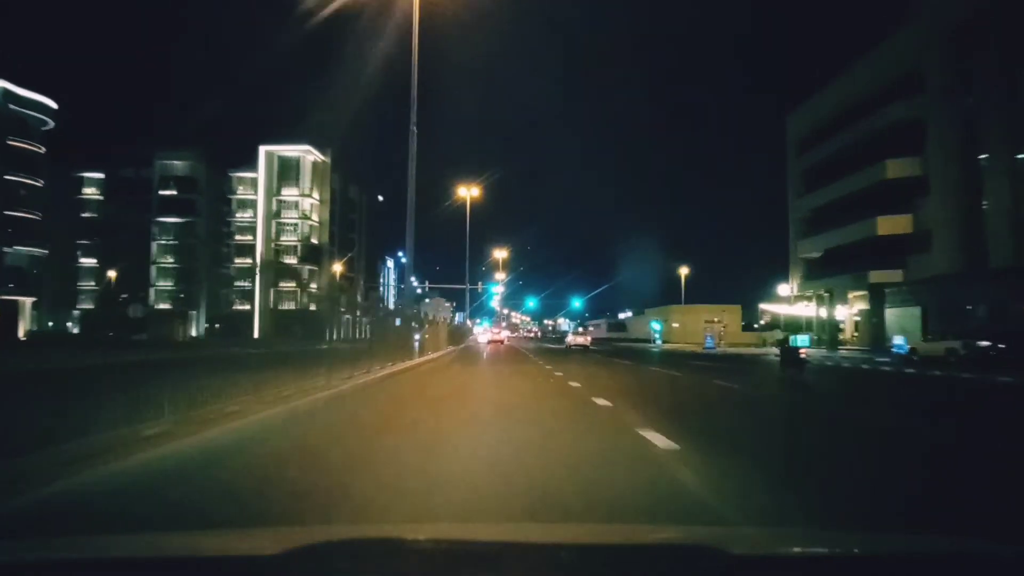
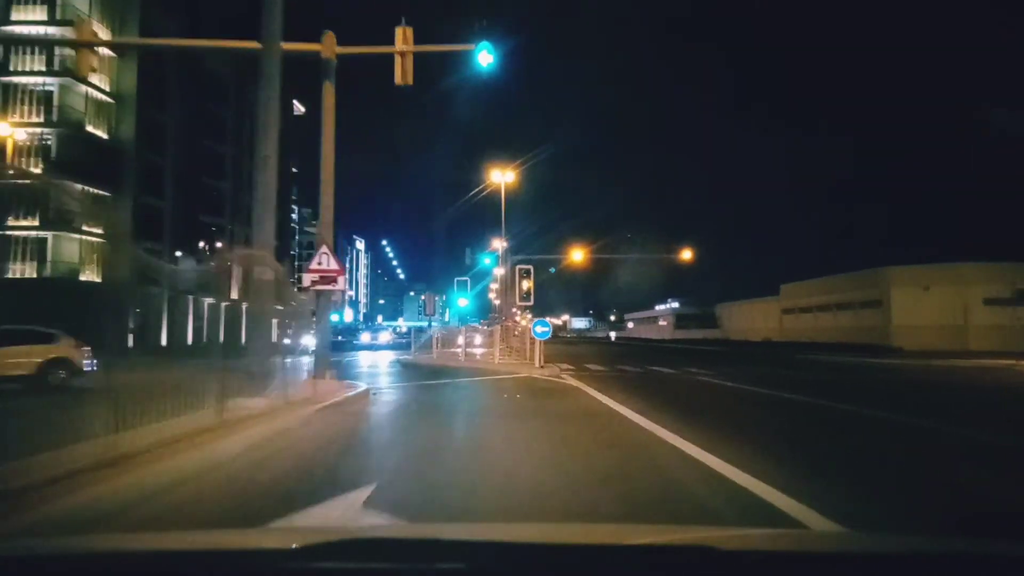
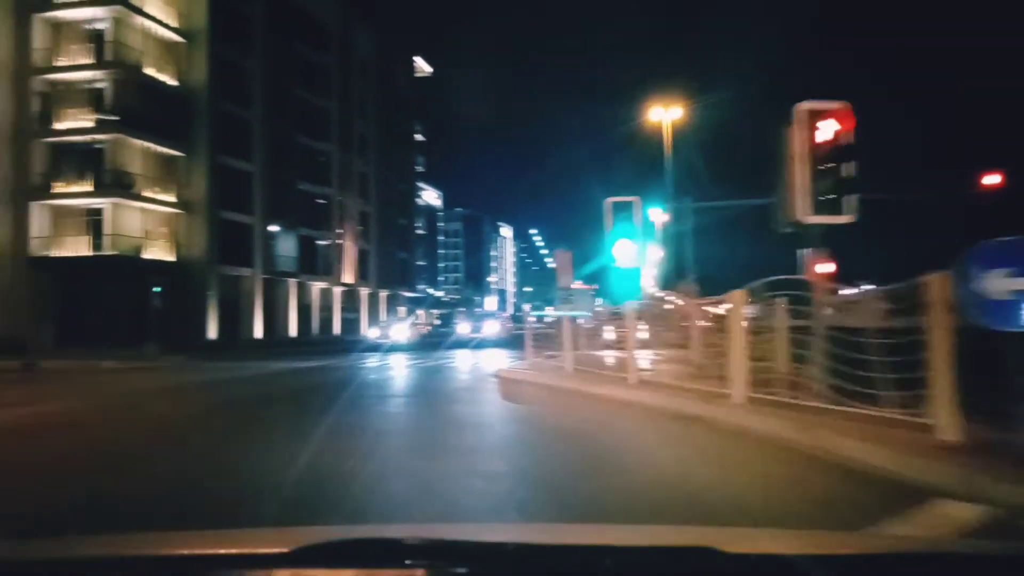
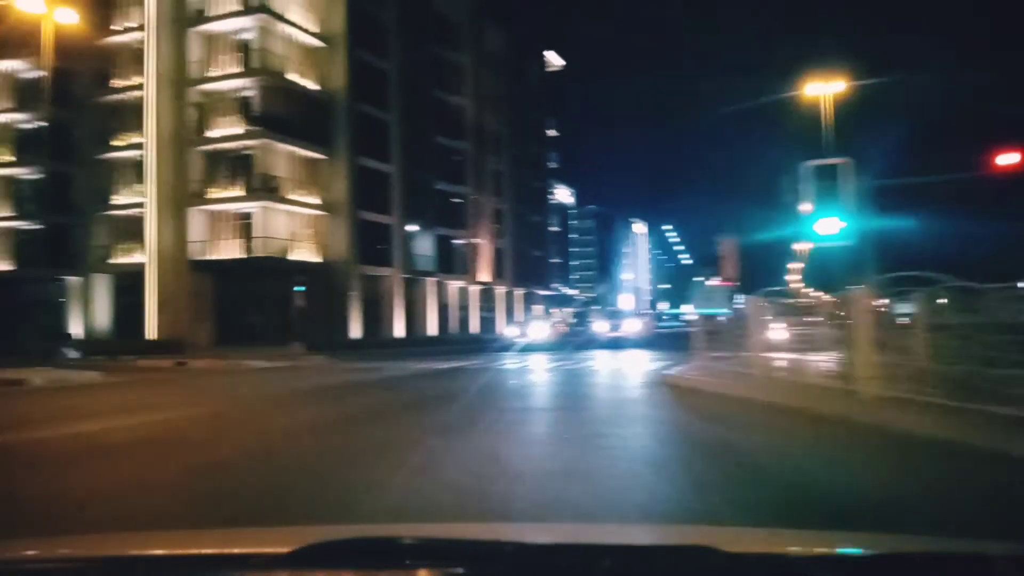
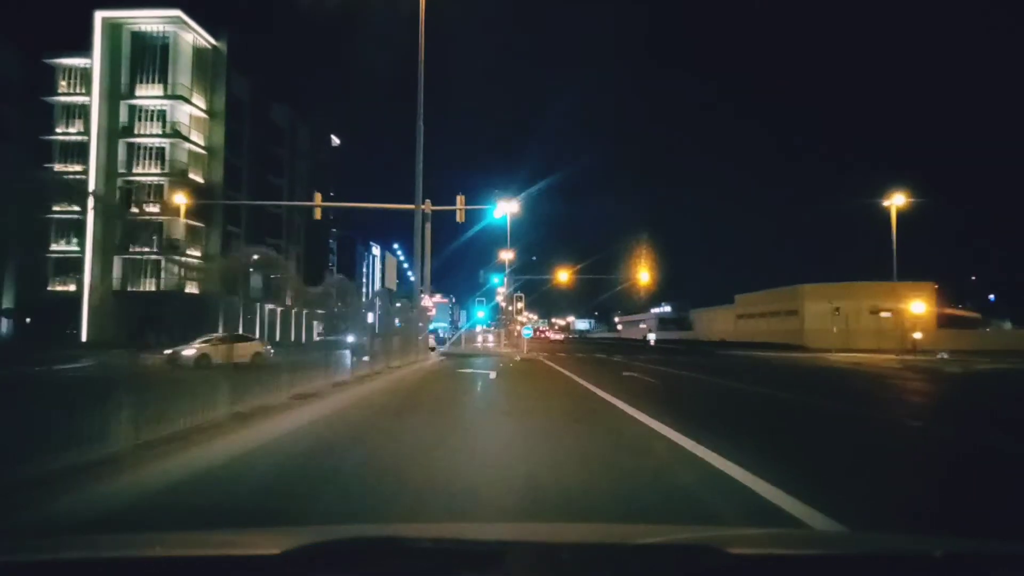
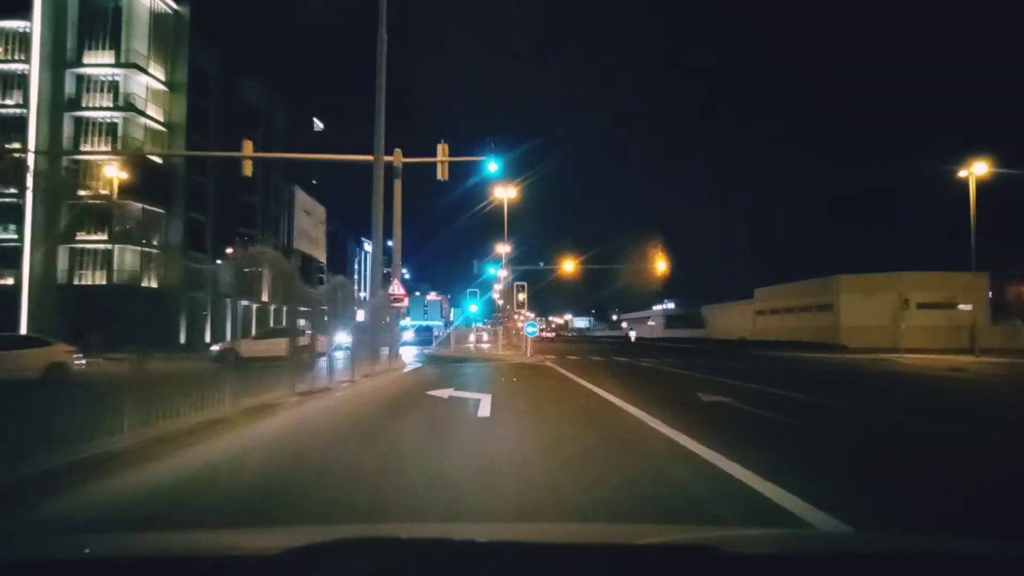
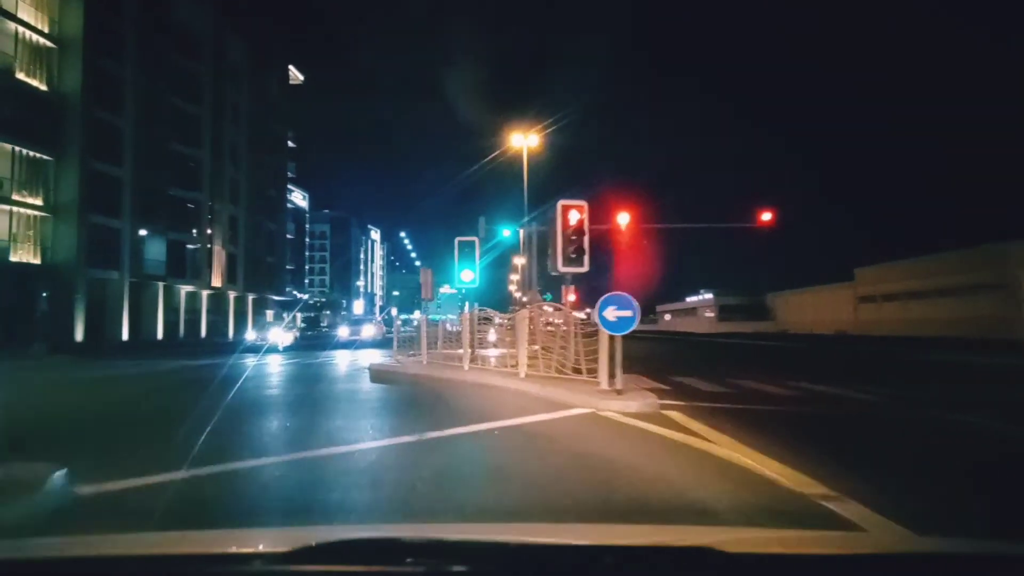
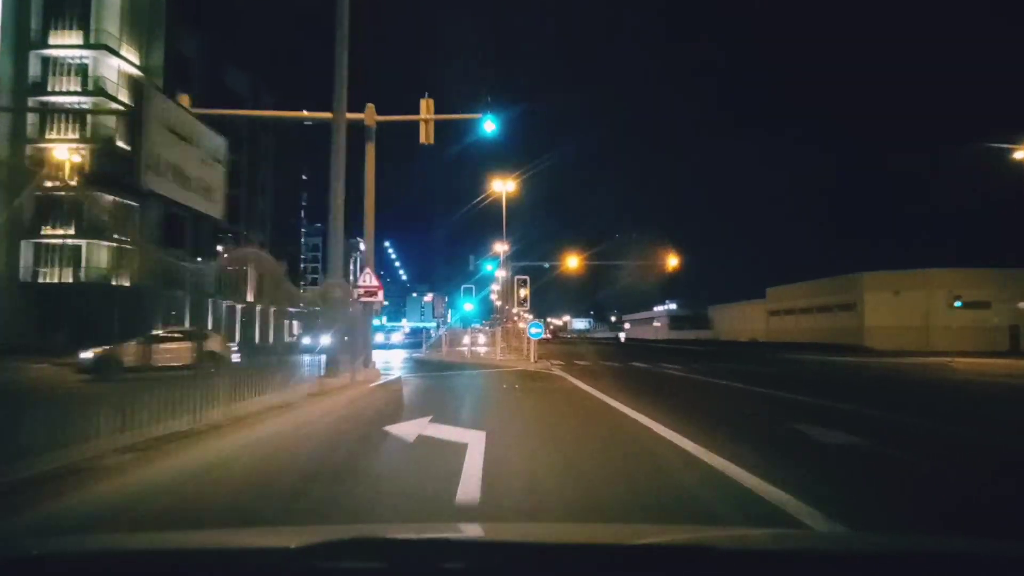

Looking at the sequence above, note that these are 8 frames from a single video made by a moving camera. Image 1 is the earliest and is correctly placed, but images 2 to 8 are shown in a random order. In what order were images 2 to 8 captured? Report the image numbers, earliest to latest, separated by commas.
5, 6, 8, 2, 7, 3, 4
